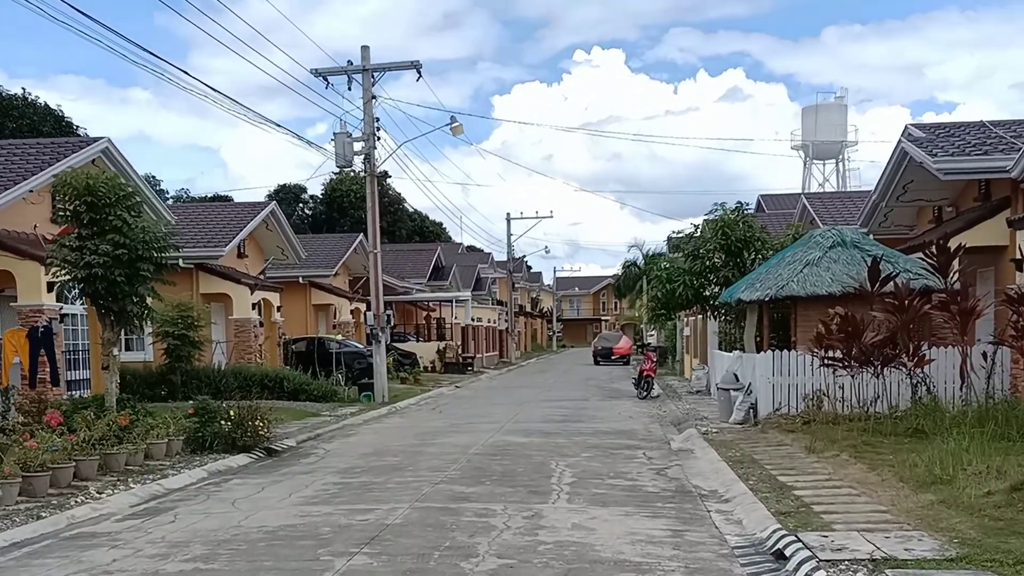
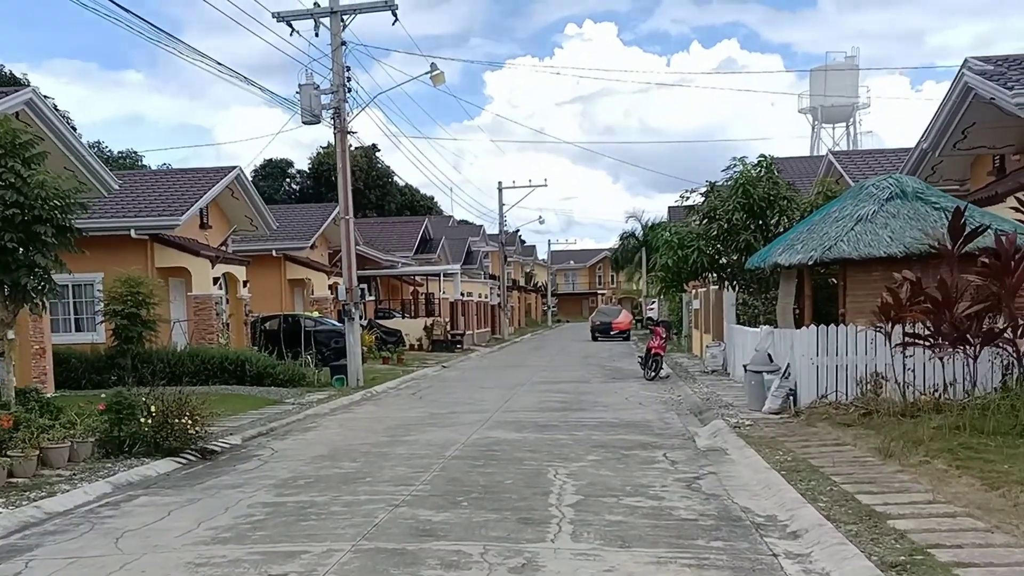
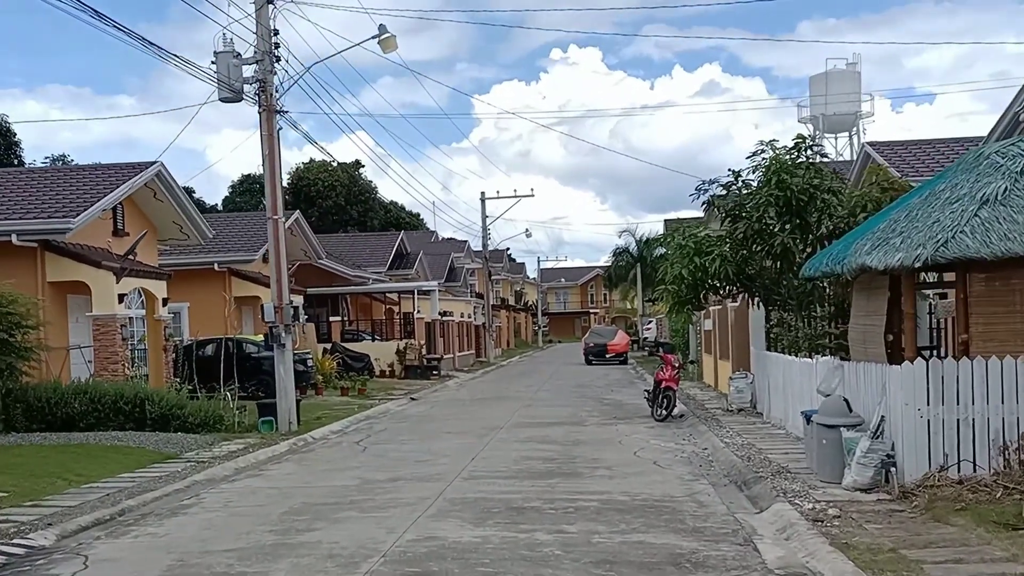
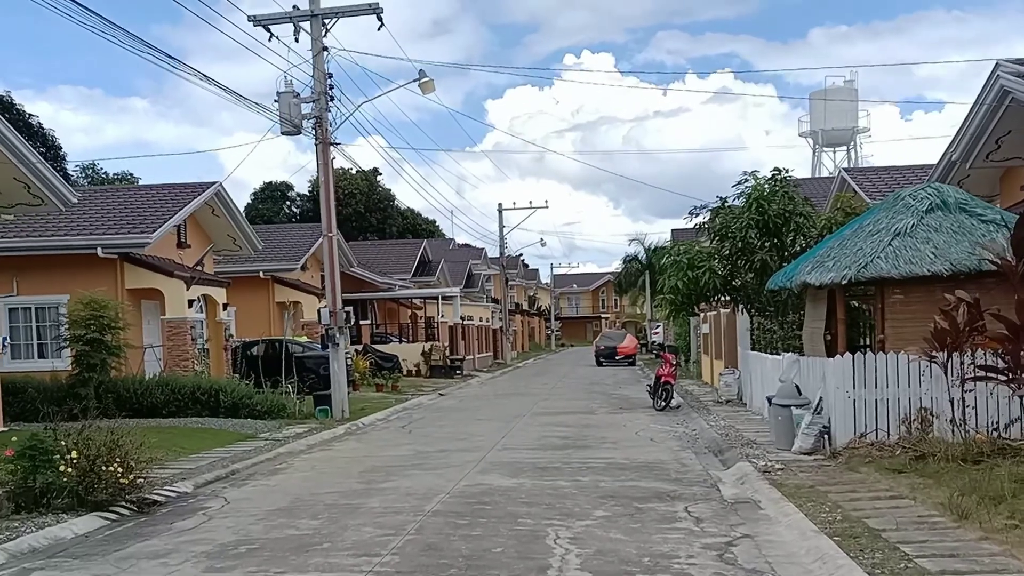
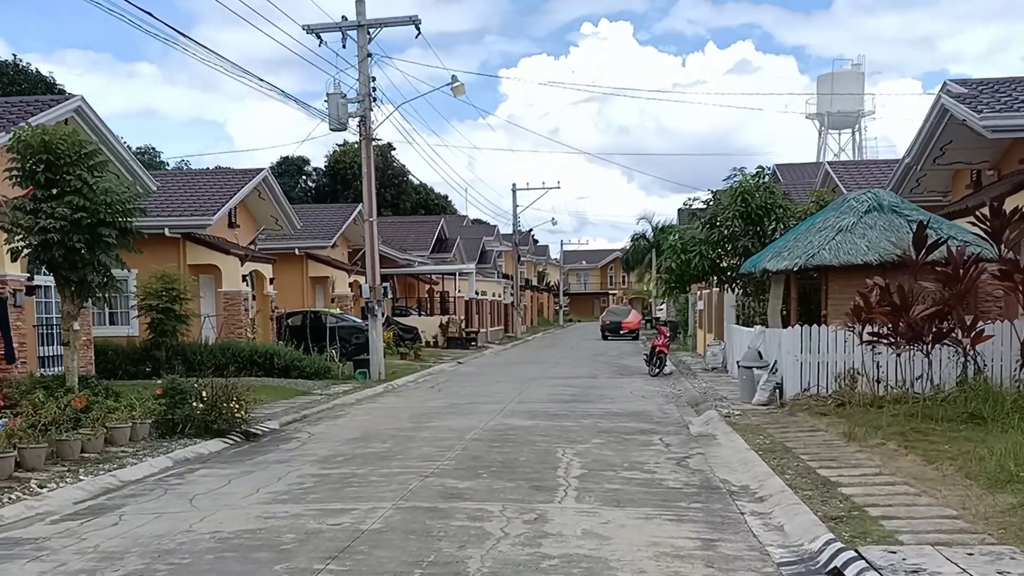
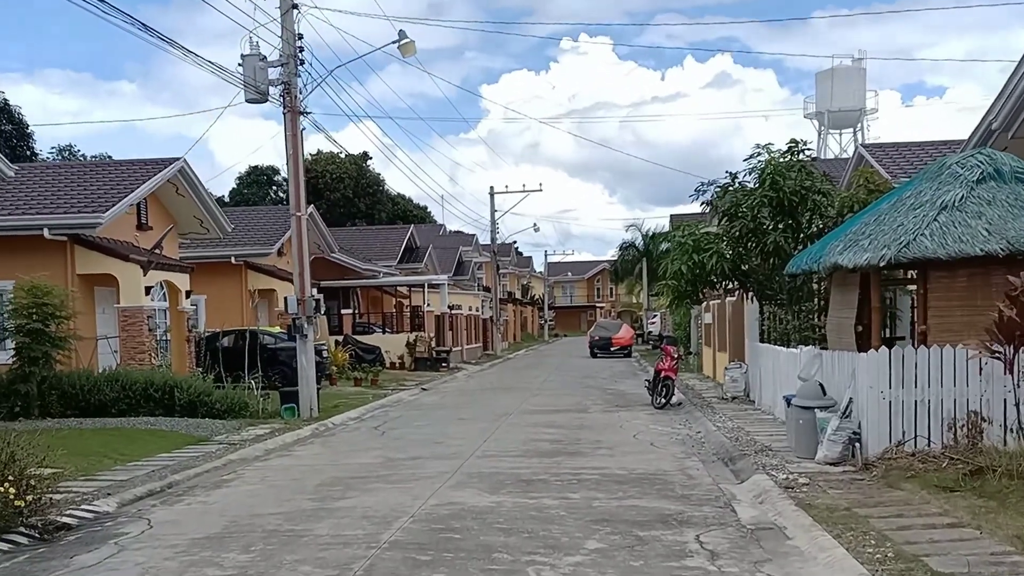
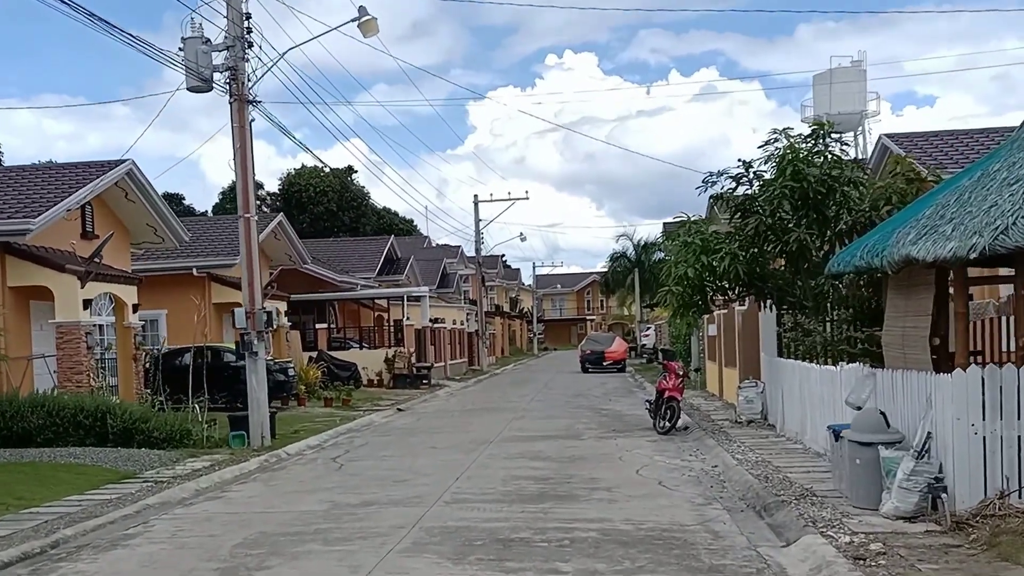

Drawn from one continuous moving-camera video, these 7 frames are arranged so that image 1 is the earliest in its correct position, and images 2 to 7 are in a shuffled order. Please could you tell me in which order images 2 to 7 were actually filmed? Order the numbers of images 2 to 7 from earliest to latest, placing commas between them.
5, 2, 4, 6, 3, 7
